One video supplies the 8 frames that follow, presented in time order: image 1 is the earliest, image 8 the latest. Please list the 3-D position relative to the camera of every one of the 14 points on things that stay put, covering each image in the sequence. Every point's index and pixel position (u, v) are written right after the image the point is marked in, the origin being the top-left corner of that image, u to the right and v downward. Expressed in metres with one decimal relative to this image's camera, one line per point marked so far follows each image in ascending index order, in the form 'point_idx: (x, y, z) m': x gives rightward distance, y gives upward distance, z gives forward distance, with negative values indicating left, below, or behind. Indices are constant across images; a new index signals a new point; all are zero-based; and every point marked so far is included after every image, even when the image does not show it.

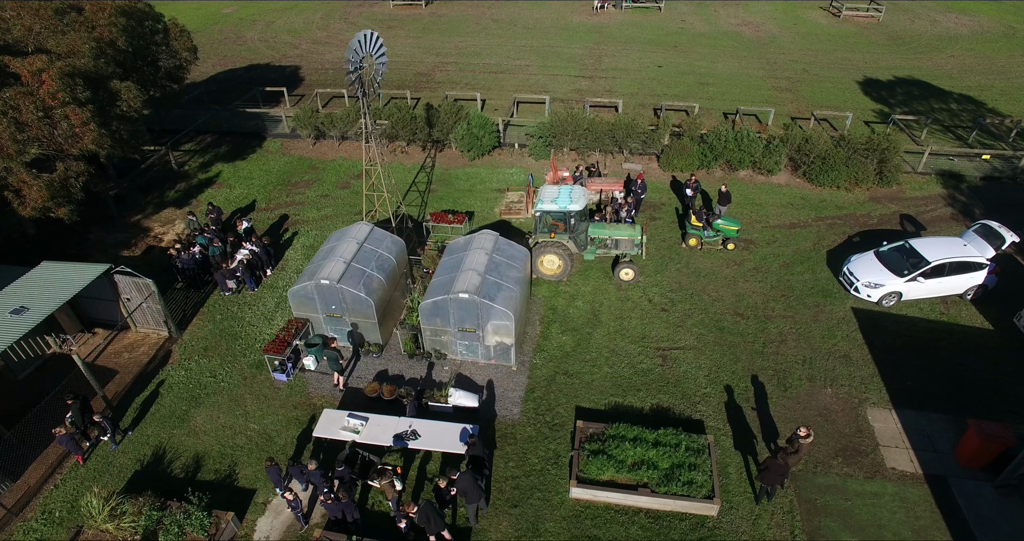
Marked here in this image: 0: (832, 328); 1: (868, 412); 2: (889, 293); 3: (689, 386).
0: (+7.9, -1.4, +14.8) m
1: (+7.6, -3.0, +12.8) m
2: (+9.5, -0.6, +15.2) m
3: (+3.9, -2.5, +13.2) m
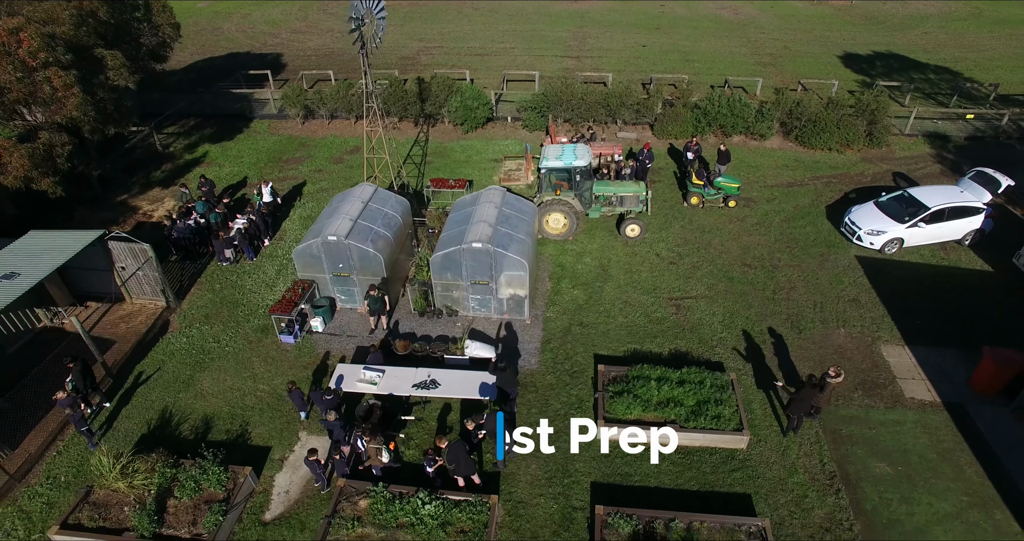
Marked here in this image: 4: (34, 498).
0: (+8.1, -0.1, +15.0) m
1: (+7.9, -1.7, +12.9) m
2: (+9.7, +0.8, +15.4) m
3: (+4.2, -1.3, +13.2) m
4: (-8.2, -3.9, +10.4) m
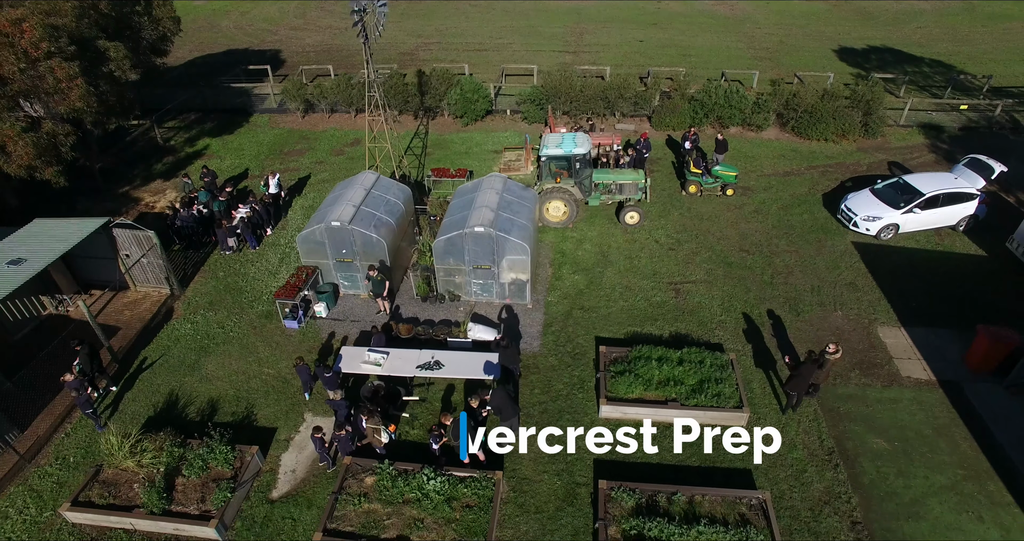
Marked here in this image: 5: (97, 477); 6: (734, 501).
0: (+8.2, +0.3, +15.2) m
1: (+8.0, -1.3, +13.1) m
2: (+9.8, +1.2, +15.6) m
3: (+4.3, -1.0, +13.3) m
4: (-8.1, -3.6, +10.5) m
5: (-7.0, -3.5, +10.3) m
6: (+3.6, -3.6, +9.5) m
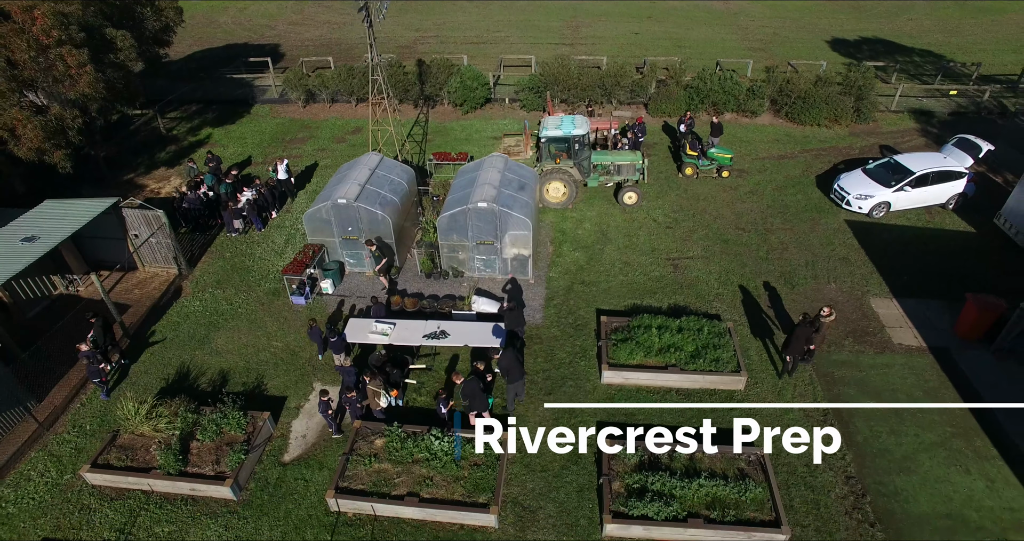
0: (+8.2, +0.9, +15.6) m
1: (+8.1, -0.7, +13.5) m
2: (+9.8, +1.8, +16.0) m
3: (+4.3, -0.4, +13.7) m
4: (-8.0, -3.1, +10.7) m
5: (-6.9, -3.0, +10.5) m
6: (+3.7, -3.1, +9.9) m
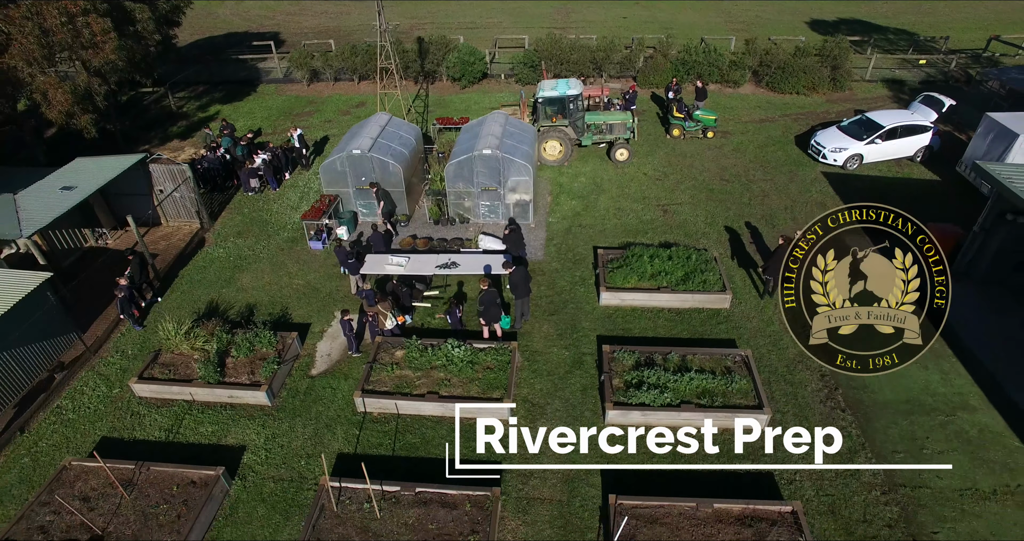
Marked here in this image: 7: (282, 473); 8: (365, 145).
0: (+8.2, +2.4, +16.8) m
1: (+8.1, +0.8, +14.7) m
2: (+9.8, +3.3, +17.3) m
3: (+4.4, +1.1, +14.8) m
4: (-7.8, -1.8, +11.7) m
5: (-6.7, -1.7, +11.5) m
6: (+3.8, -1.6, +11.0) m
7: (-3.7, -3.3, +9.7) m
8: (-3.6, +3.0, +14.5) m
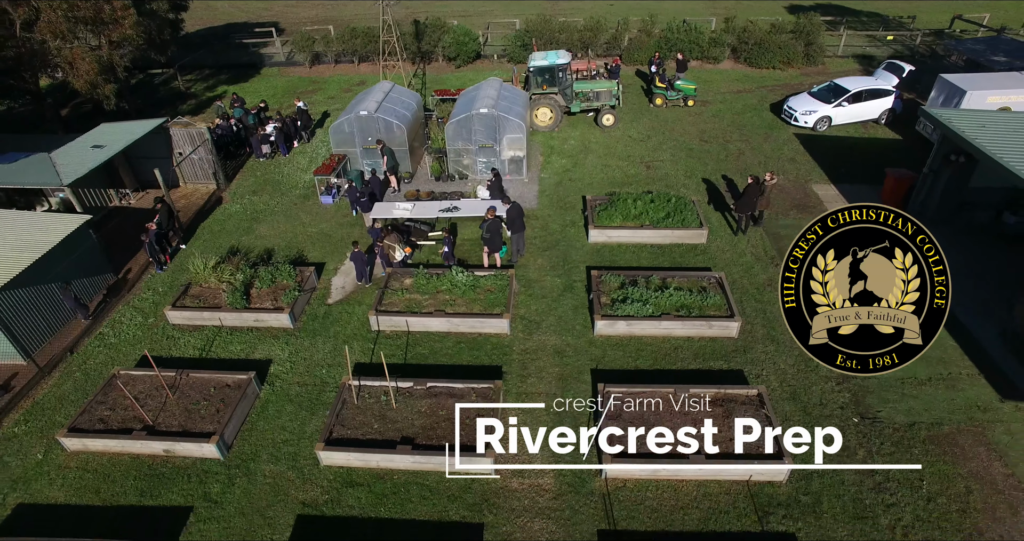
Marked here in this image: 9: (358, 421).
0: (+8.1, +3.8, +18.1) m
1: (+8.0, +2.3, +16.0) m
2: (+9.6, +4.7, +18.6) m
3: (+4.3, +2.5, +16.1) m
4: (-7.9, -0.6, +12.8) m
5: (-6.8, -0.4, +12.6) m
6: (+3.8, -0.2, +12.3) m
7: (-3.7, -2.0, +10.9) m
8: (-3.7, +4.3, +15.8) m
9: (-2.5, -2.4, +9.7) m
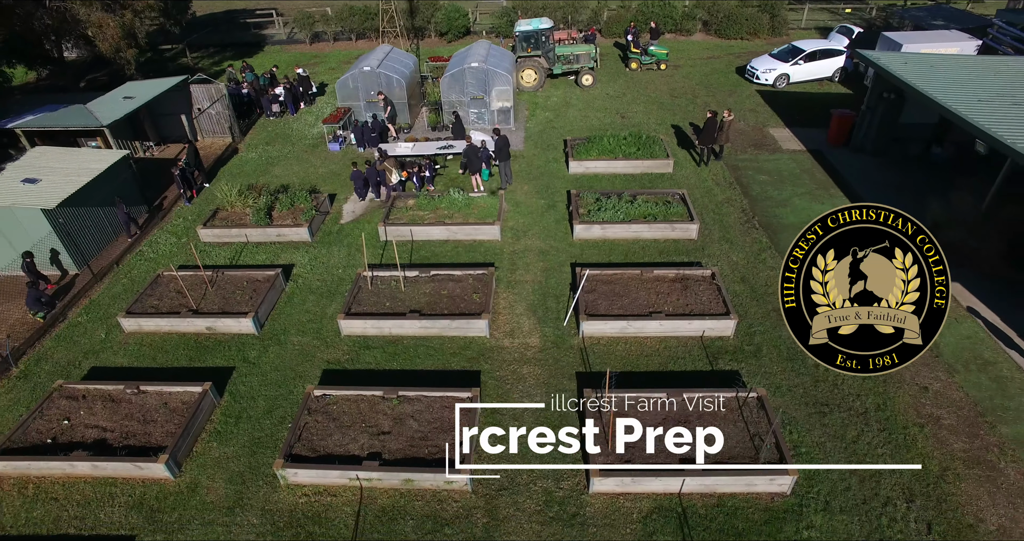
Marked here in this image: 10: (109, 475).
0: (+7.7, +5.7, +20.0) m
1: (+7.7, +4.2, +17.9) m
2: (+9.2, +6.7, +20.6) m
3: (+3.9, +4.4, +18.0) m
4: (-8.1, +1.1, +14.5) m
5: (-7.0, +1.3, +14.3) m
6: (+3.5, +1.7, +14.1) m
7: (-3.9, -0.1, +12.6) m
8: (-4.1, +6.1, +17.5) m
9: (-2.7, -0.6, +11.4) m
10: (-5.9, -3.0, +8.8) m
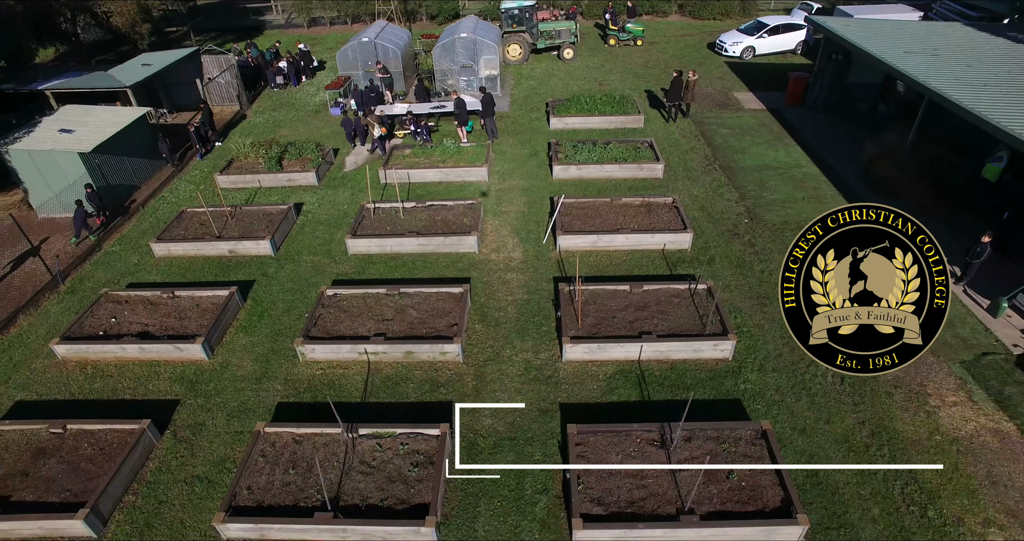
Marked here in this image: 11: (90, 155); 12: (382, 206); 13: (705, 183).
0: (+7.2, +7.3, +21.8) m
1: (+7.2, +5.8, +19.6) m
2: (+8.7, +8.3, +22.3) m
3: (+3.5, +5.9, +19.7) m
4: (-8.5, +2.6, +16.0) m
5: (-7.4, +2.8, +15.8) m
6: (+3.2, +3.3, +15.7) m
7: (-4.2, +1.4, +14.1) m
8: (-4.5, +7.5, +19.1) m
9: (-3.0, +1.0, +13.0) m
10: (-6.2, -1.5, +10.3) m
11: (-9.6, +2.6, +13.7) m
12: (-2.9, +1.4, +13.6) m
13: (+4.7, +2.2, +14.7) m
